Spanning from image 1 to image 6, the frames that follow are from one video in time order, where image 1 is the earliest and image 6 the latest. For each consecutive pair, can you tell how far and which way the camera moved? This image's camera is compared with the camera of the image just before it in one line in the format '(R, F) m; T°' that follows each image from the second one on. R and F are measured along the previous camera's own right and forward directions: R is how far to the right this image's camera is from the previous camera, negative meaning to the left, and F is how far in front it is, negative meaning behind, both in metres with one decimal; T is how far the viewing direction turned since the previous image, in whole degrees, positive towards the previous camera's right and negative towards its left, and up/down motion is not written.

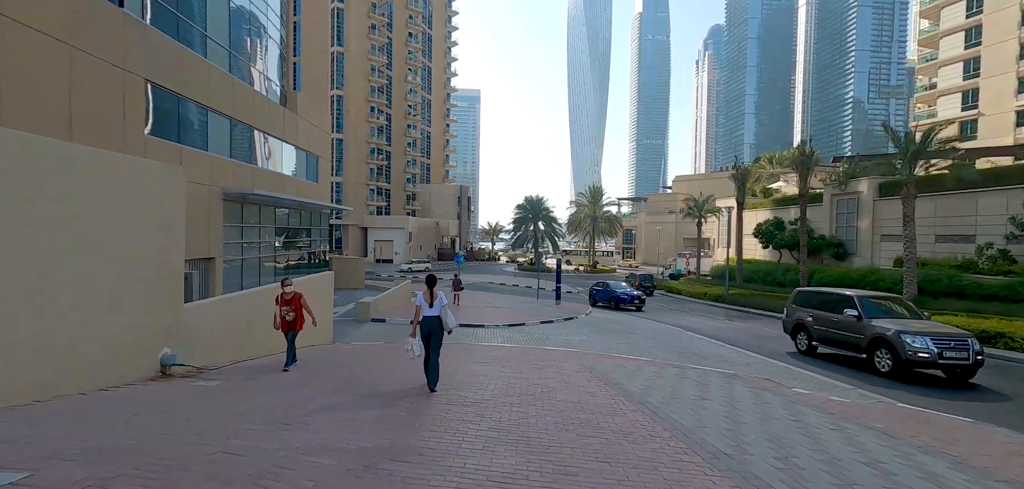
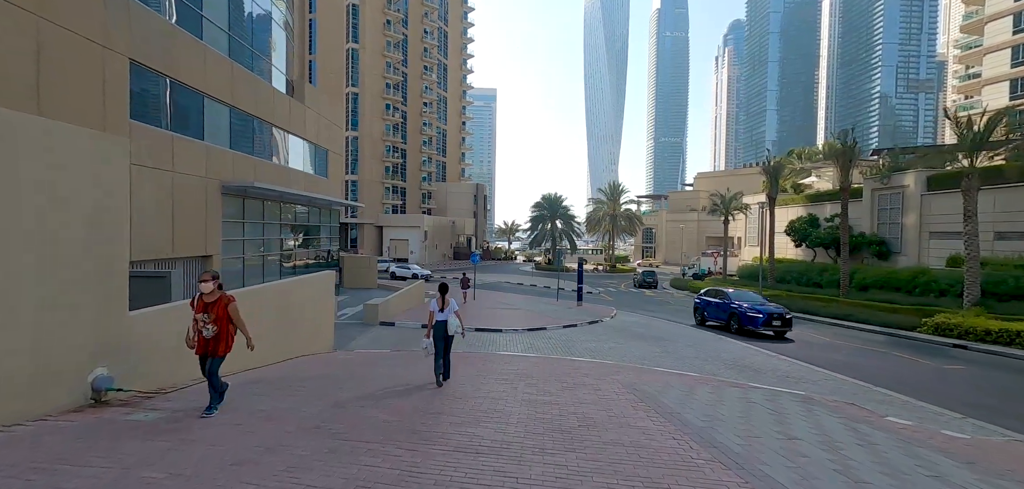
(-0.2, +1.3) m; -2°
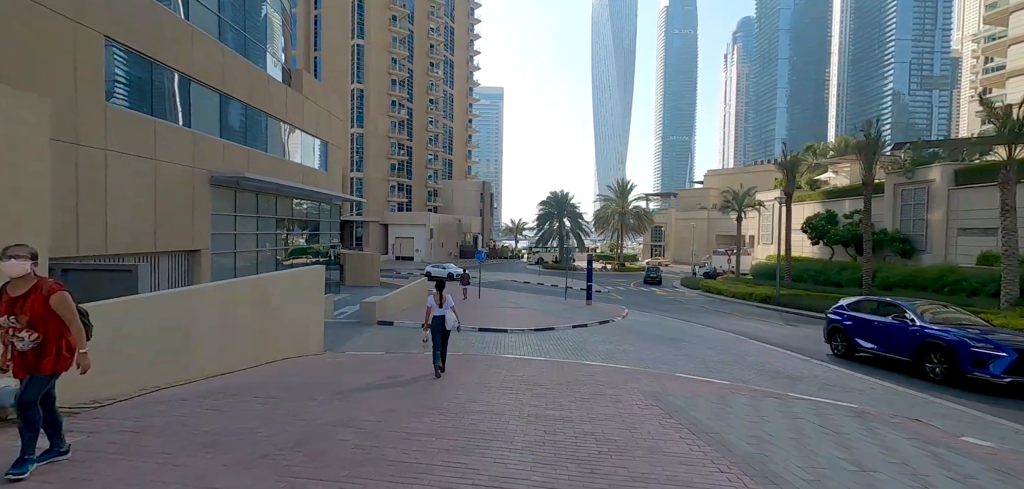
(0.0, +0.9) m; -1°
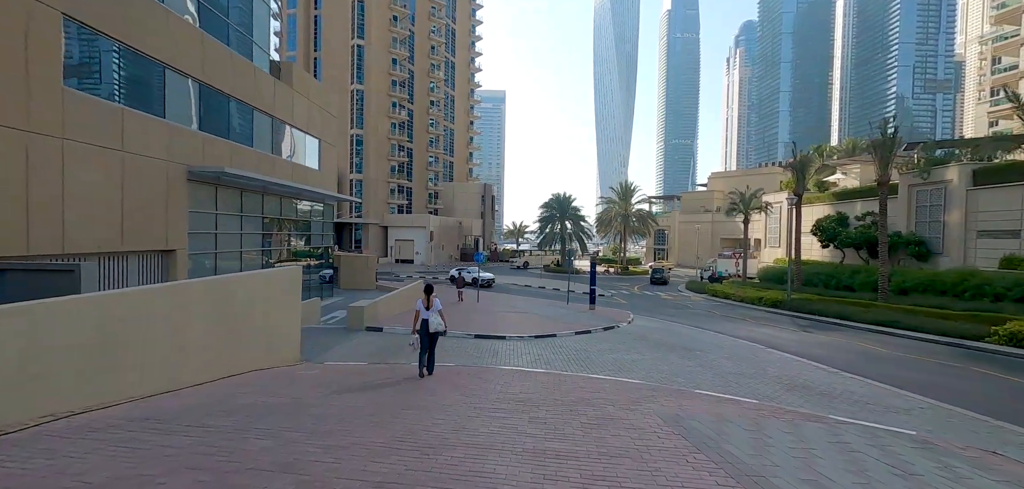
(+0.1, +0.9) m; 0°
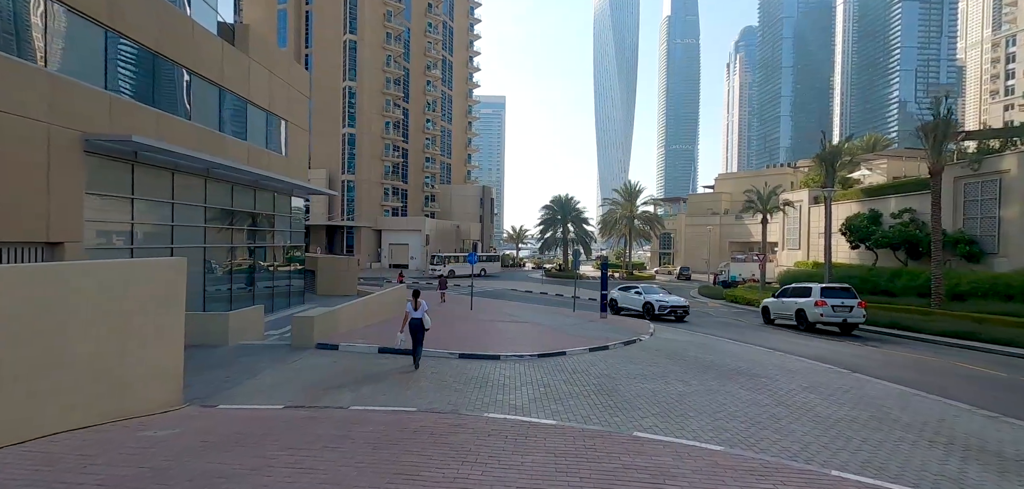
(+0.1, +3.0) m; 0°
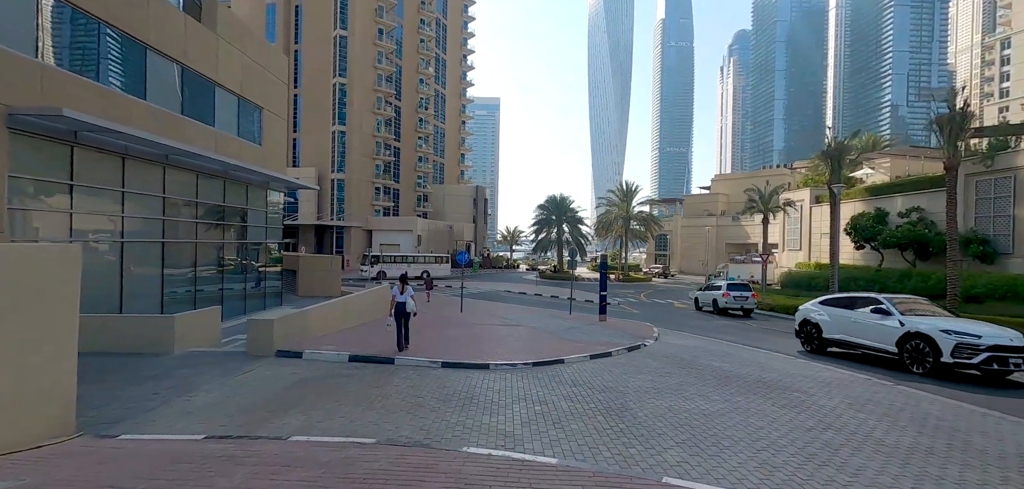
(+0.1, +1.2) m; +1°
